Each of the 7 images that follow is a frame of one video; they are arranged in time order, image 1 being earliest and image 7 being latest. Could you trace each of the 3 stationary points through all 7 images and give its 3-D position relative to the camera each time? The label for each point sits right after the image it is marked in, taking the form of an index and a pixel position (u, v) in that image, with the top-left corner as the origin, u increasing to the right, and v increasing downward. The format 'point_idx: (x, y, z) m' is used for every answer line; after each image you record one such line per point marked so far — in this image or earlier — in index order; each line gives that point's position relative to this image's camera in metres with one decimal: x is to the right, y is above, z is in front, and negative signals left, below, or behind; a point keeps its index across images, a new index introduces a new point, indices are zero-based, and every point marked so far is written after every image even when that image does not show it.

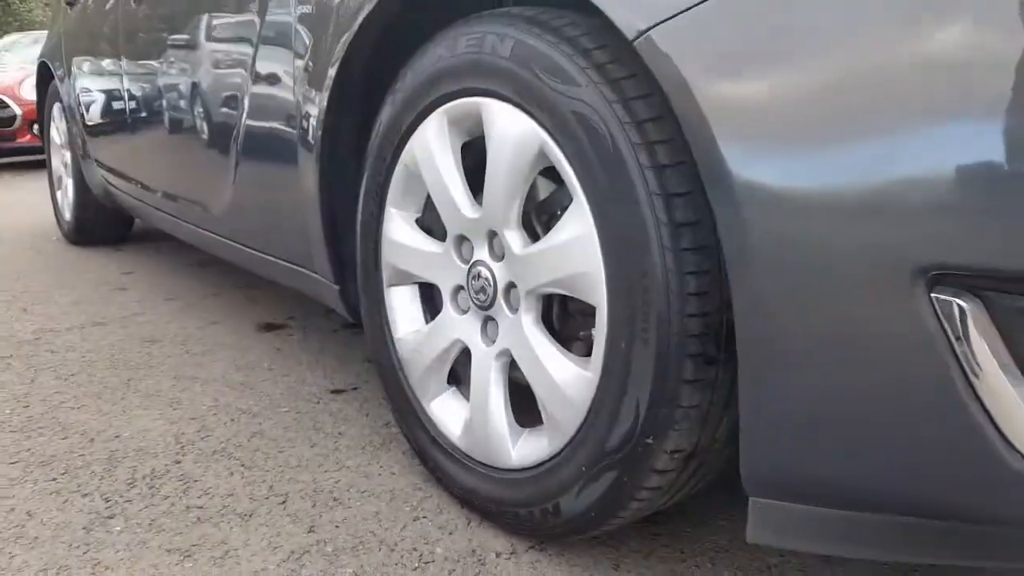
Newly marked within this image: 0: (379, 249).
0: (-0.3, +0.1, +1.5) m
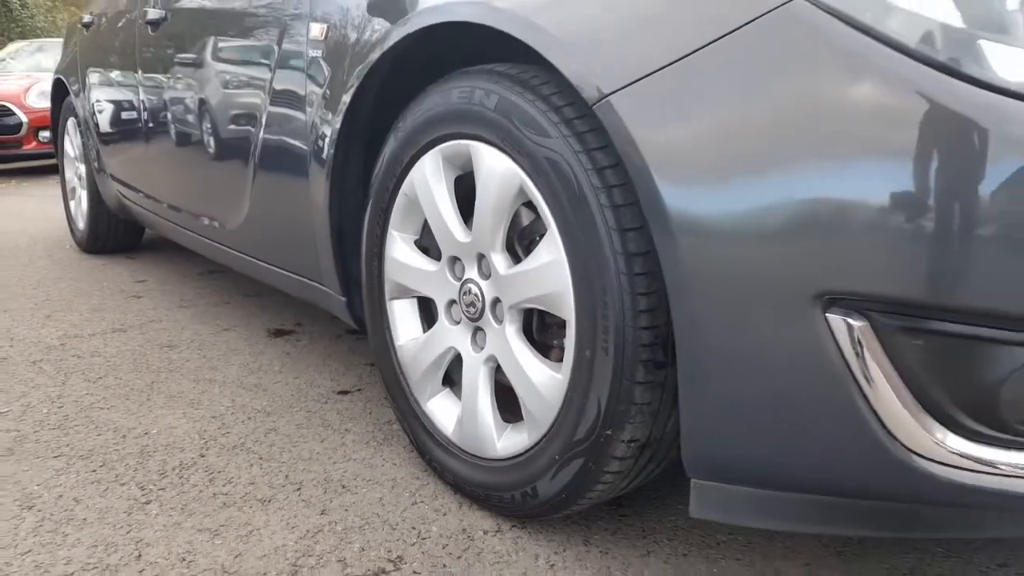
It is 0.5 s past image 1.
0: (-0.3, 0.0, +1.7) m
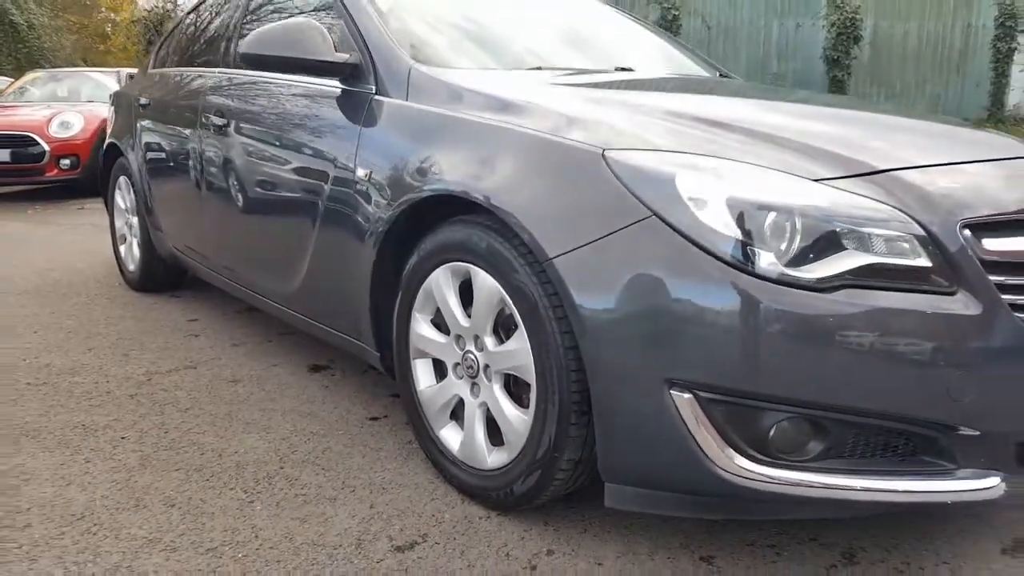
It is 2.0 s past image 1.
0: (-0.3, -0.2, +2.4) m
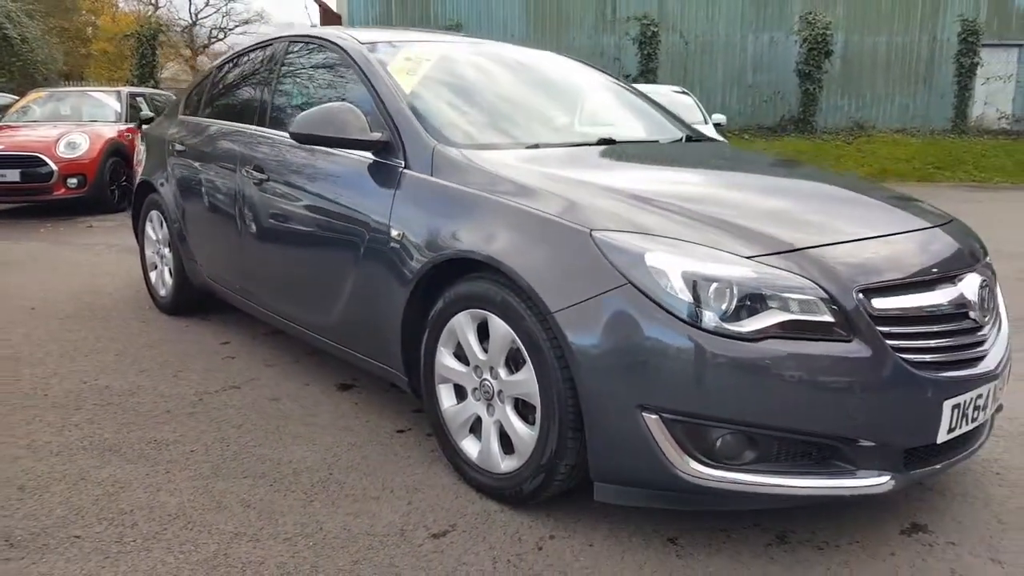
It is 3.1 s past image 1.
0: (-0.3, -0.3, +3.0) m
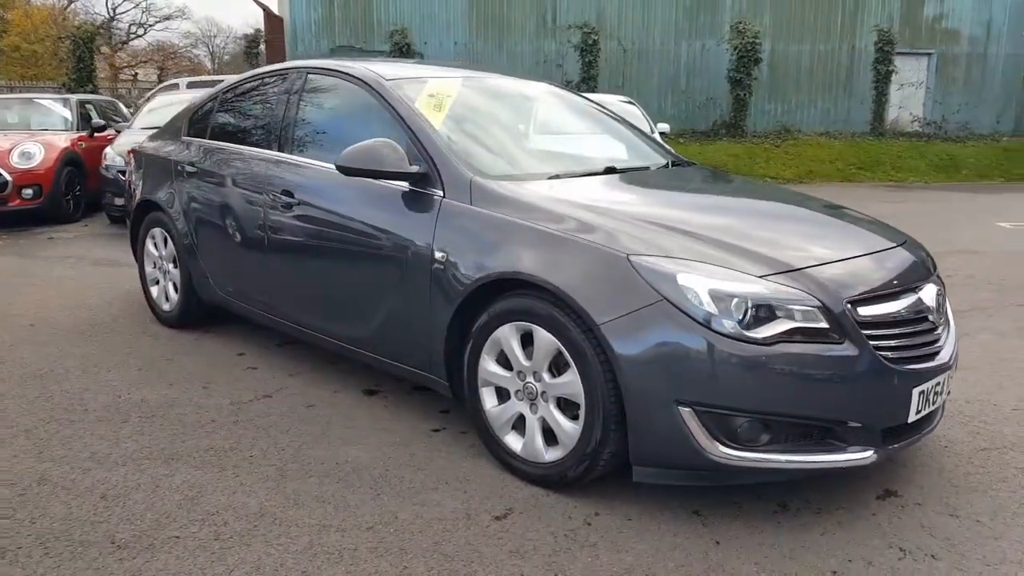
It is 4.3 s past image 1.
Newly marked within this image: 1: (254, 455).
0: (-0.2, -0.4, +3.4) m
1: (-1.2, -0.8, +3.6) m
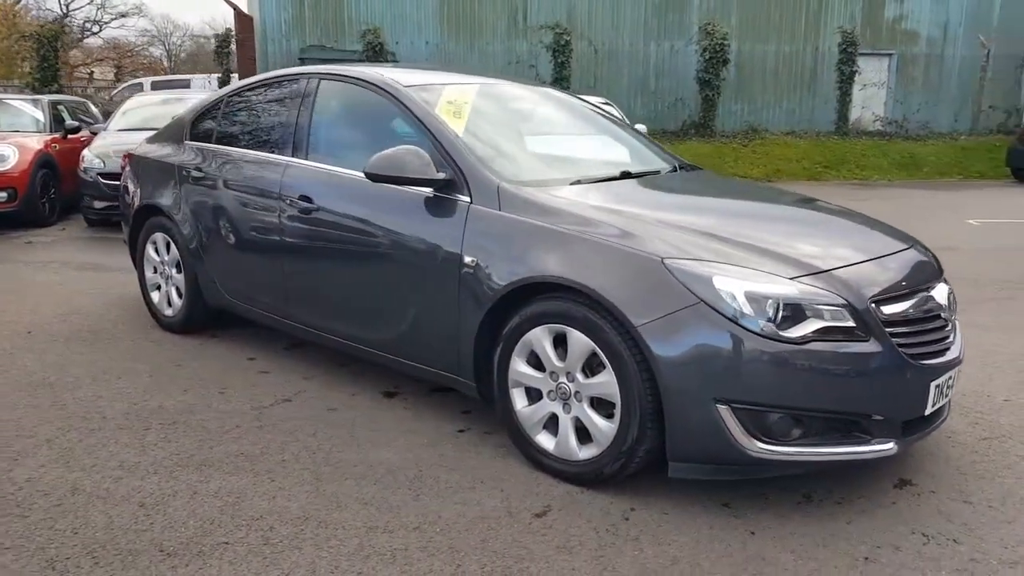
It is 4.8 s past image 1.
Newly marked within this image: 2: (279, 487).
0: (0.0, -0.4, +3.5) m
1: (-1.1, -0.8, +3.6) m
2: (-1.0, -0.9, +3.3) m
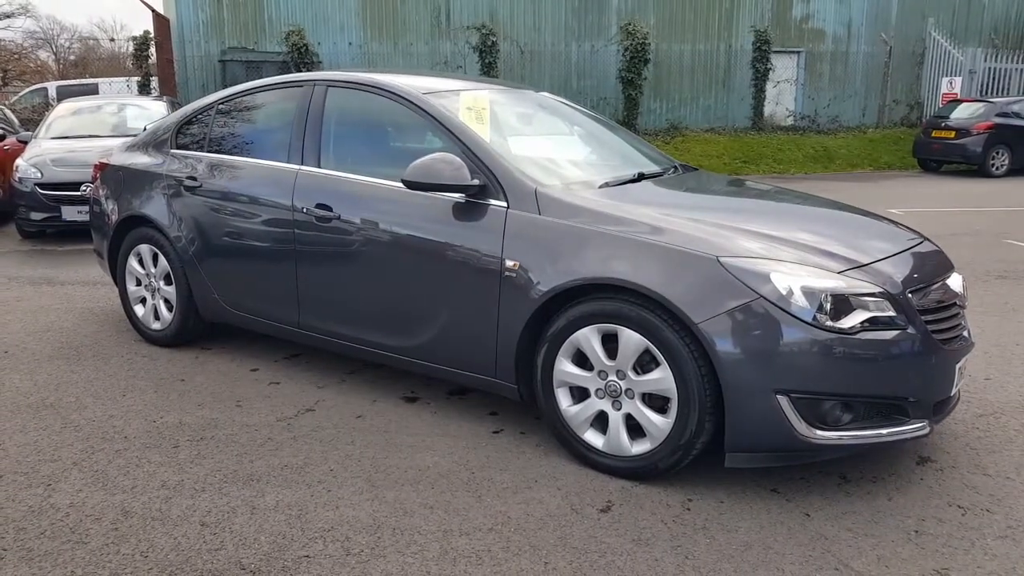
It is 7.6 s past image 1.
0: (+0.2, -0.4, +3.6) m
1: (-0.8, -0.8, +3.6) m
2: (-0.8, -0.9, +3.3) m
